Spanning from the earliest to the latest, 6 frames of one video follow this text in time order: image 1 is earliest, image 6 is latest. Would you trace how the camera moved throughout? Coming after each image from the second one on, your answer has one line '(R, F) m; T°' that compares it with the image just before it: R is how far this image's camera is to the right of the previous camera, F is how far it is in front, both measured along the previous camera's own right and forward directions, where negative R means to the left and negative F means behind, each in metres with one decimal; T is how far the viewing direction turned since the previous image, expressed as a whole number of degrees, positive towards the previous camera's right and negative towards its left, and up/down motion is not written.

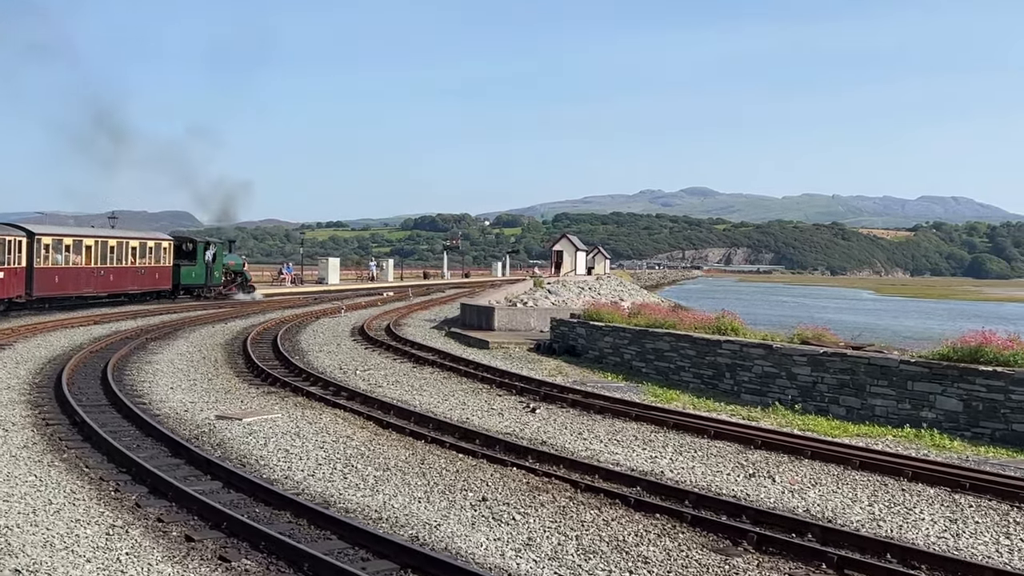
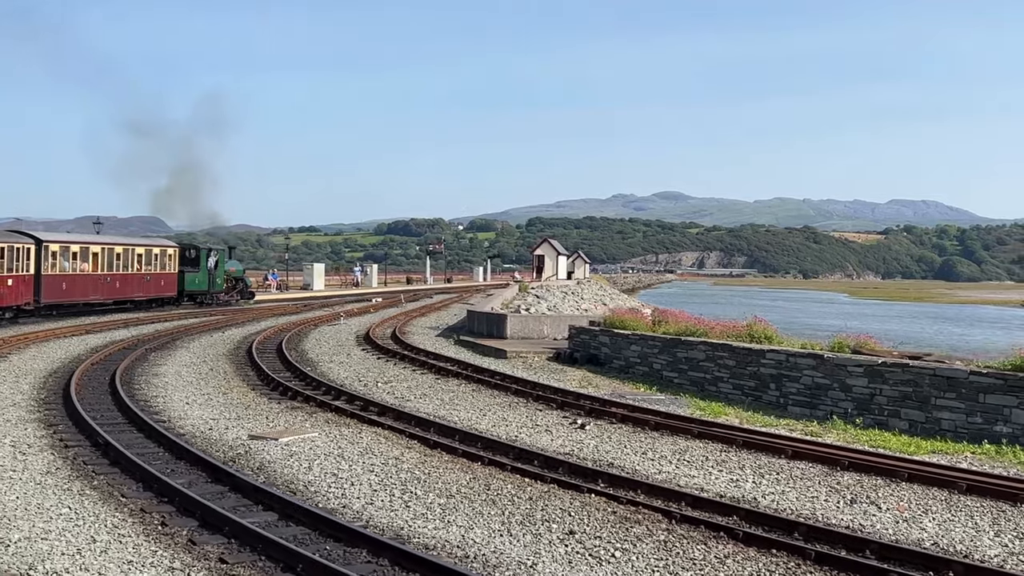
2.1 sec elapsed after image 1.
(-0.9, +0.8) m; +1°
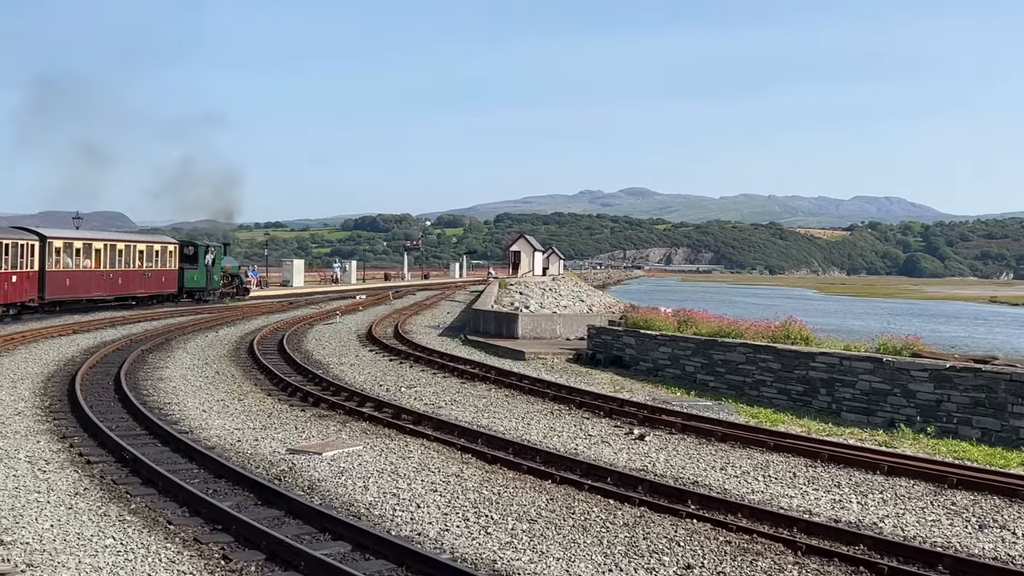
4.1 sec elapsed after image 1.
(-0.9, +0.9) m; +1°
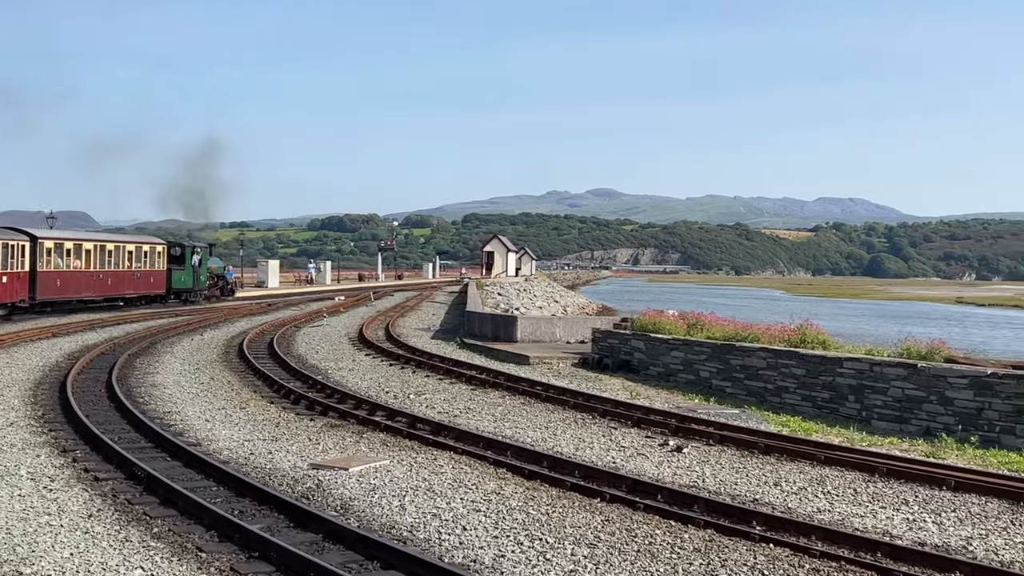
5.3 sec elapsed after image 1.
(-0.7, +0.6) m; +2°
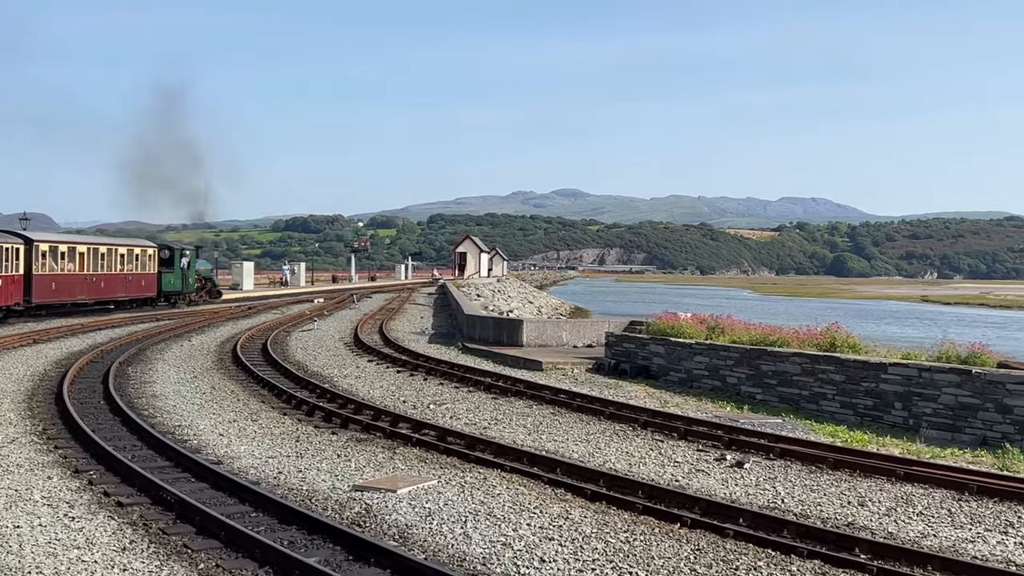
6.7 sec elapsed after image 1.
(-0.8, +0.7) m; +2°
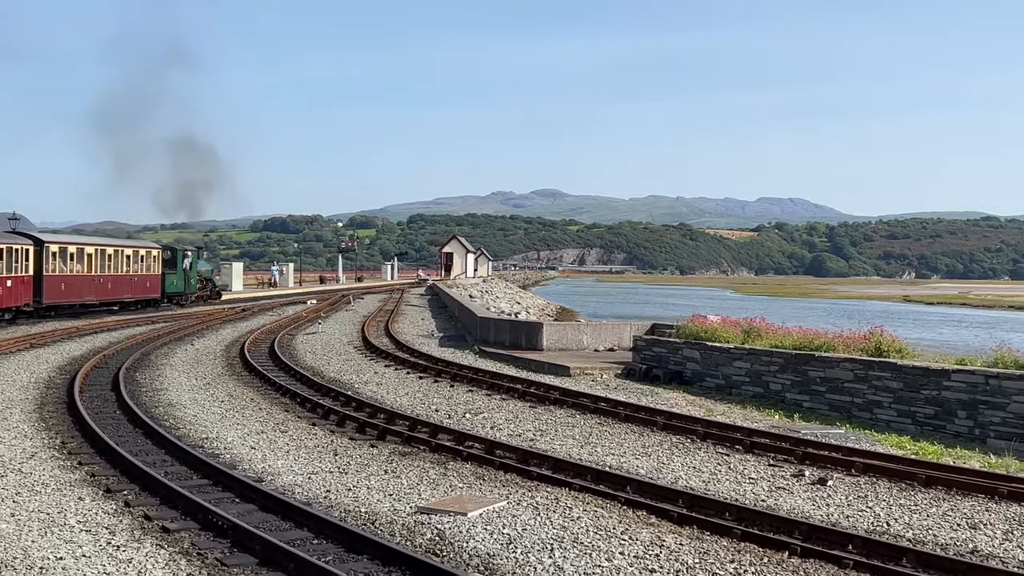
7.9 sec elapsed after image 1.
(-0.8, +0.7) m; +1°
